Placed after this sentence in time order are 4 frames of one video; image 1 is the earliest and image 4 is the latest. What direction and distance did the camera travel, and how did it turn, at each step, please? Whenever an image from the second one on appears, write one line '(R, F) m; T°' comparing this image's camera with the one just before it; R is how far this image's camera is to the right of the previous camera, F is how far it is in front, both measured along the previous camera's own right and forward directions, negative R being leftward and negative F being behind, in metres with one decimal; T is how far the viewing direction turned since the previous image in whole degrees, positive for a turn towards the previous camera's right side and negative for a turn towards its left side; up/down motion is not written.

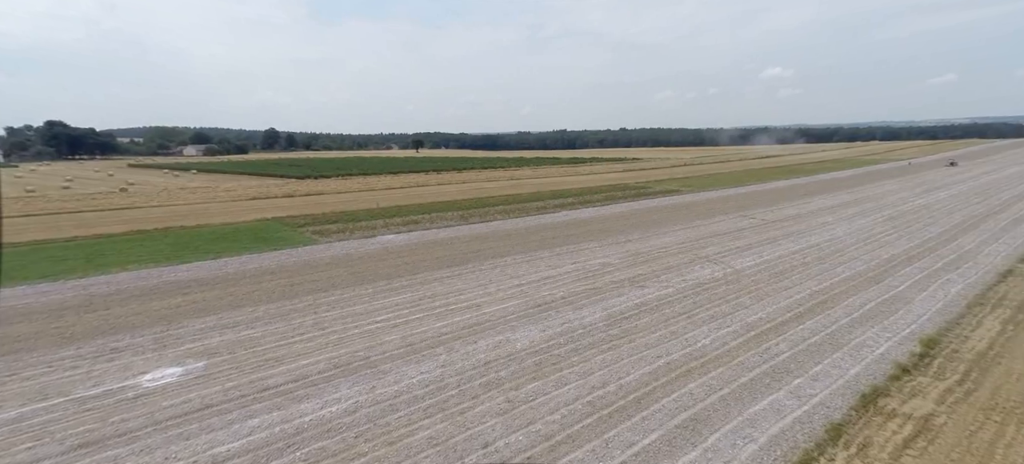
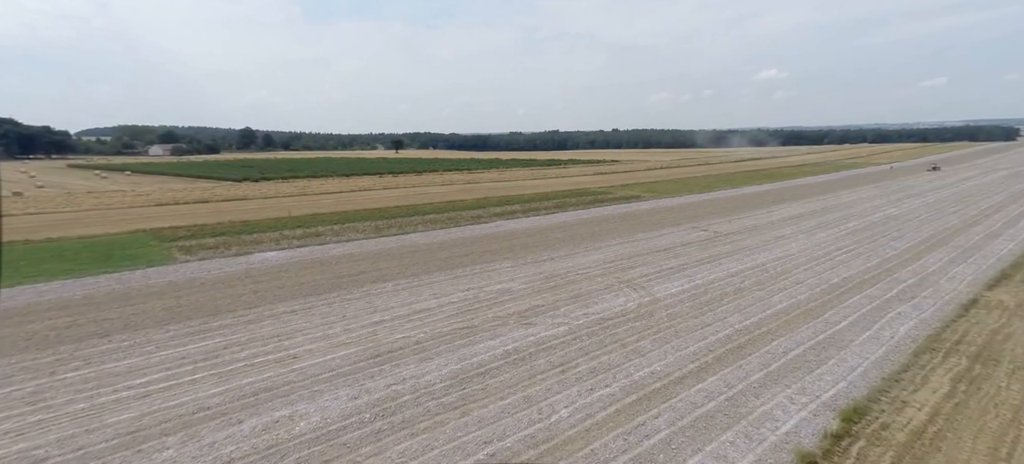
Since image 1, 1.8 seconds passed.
(+2.2, +1.5) m; +1°
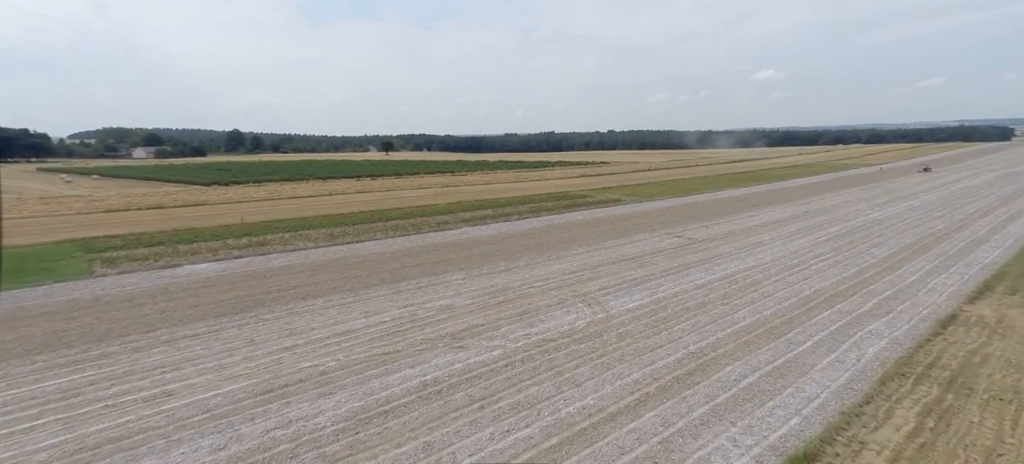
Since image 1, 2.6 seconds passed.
(+1.0, +0.7) m; 0°
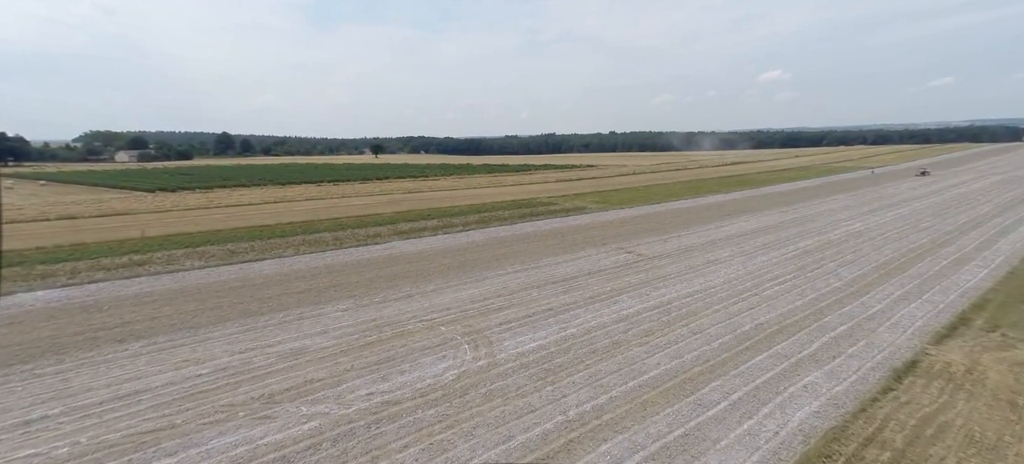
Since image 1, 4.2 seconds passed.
(+2.1, +1.4) m; 0°
